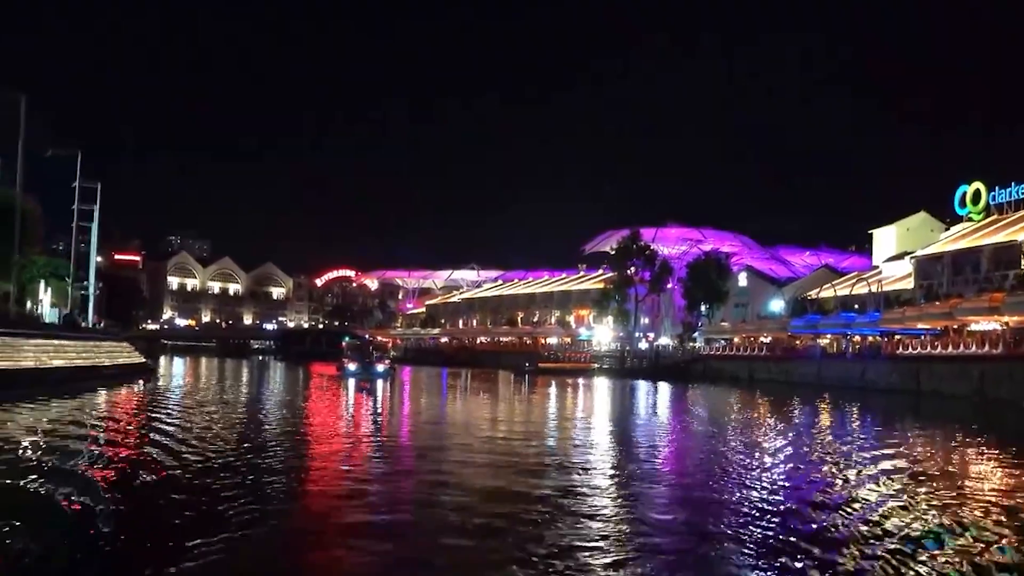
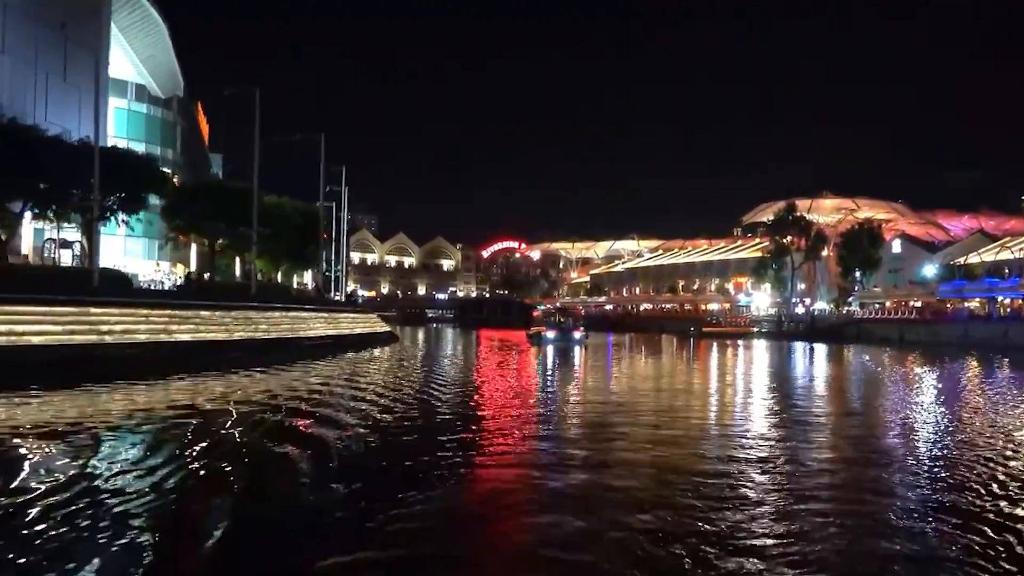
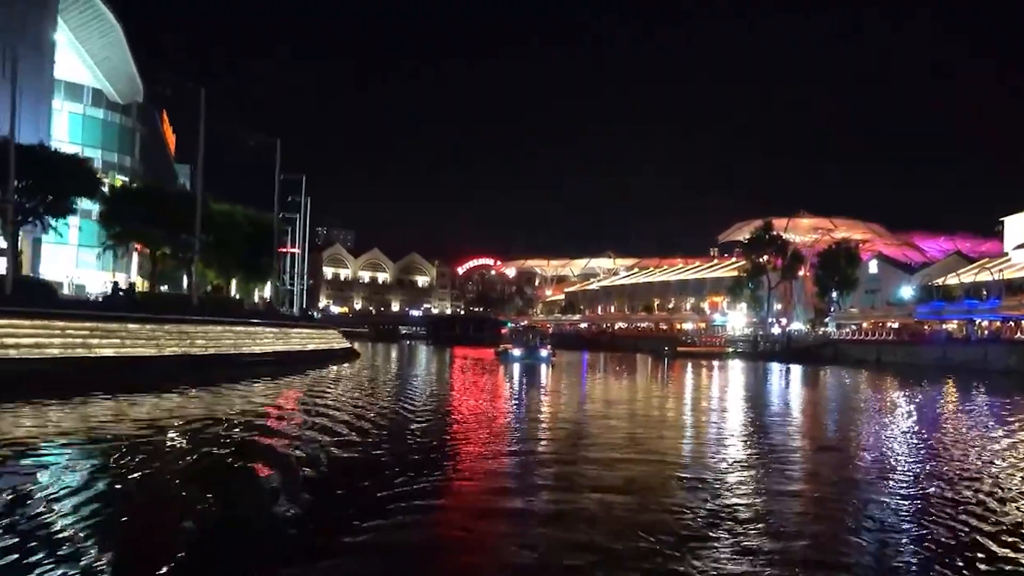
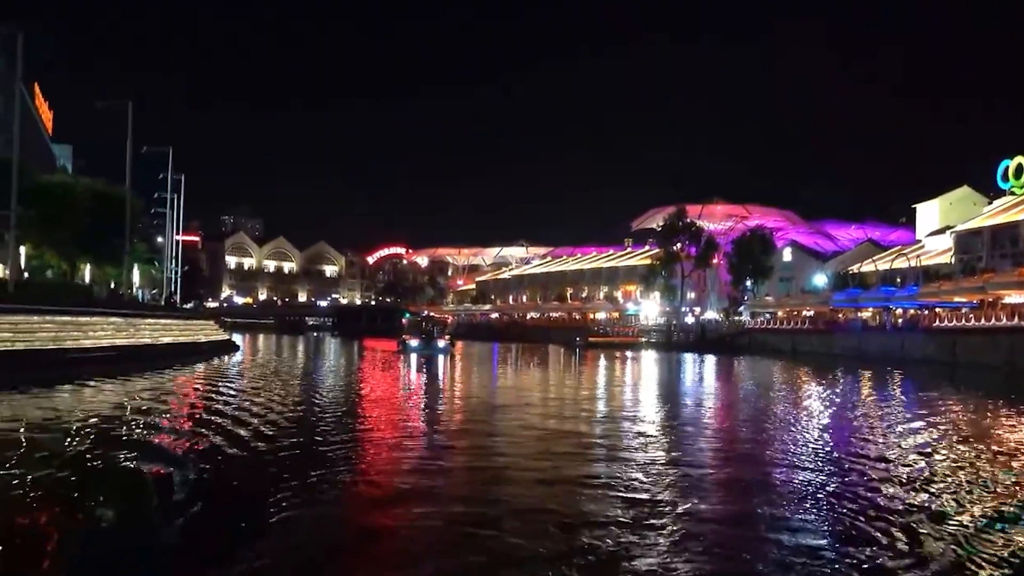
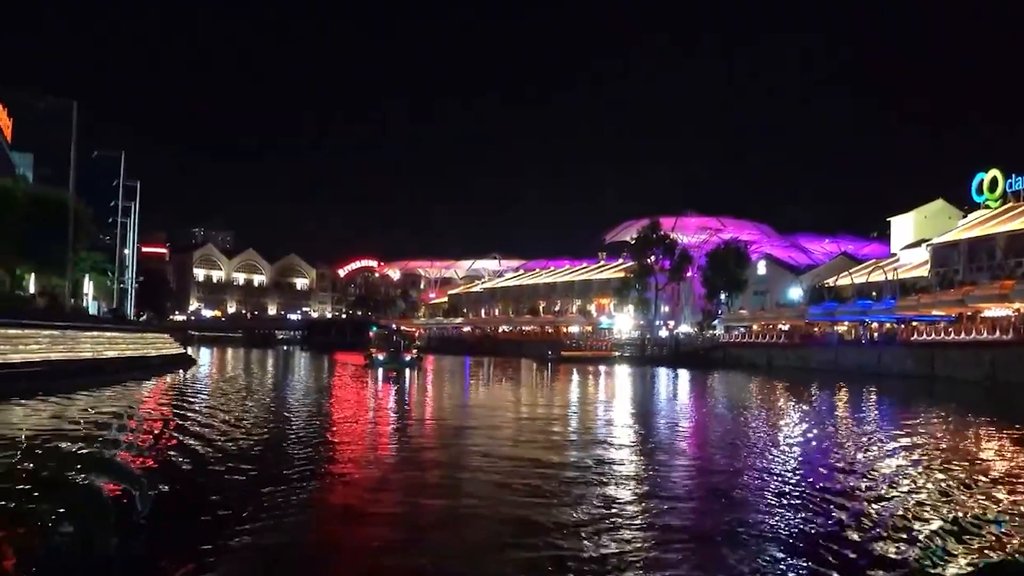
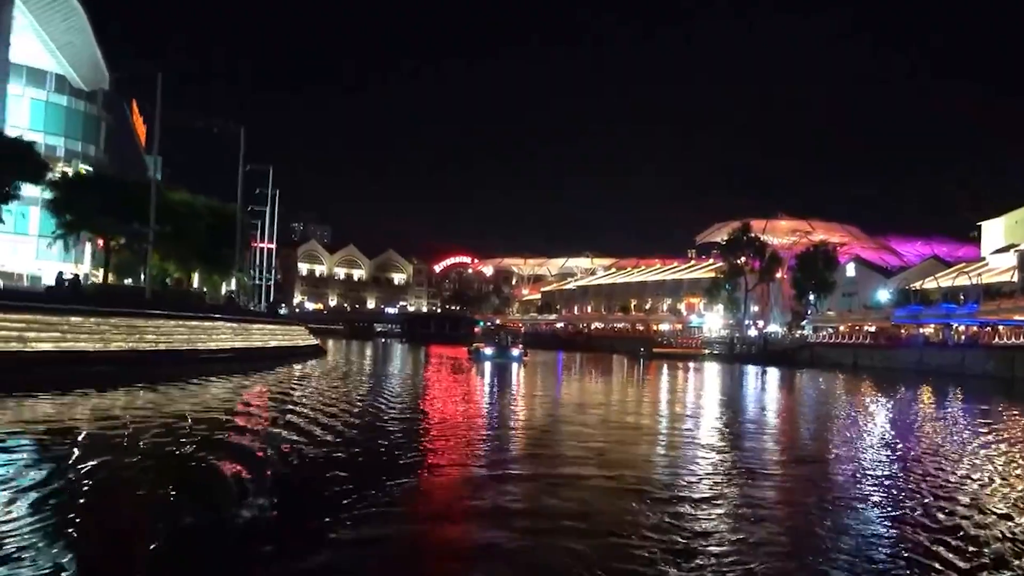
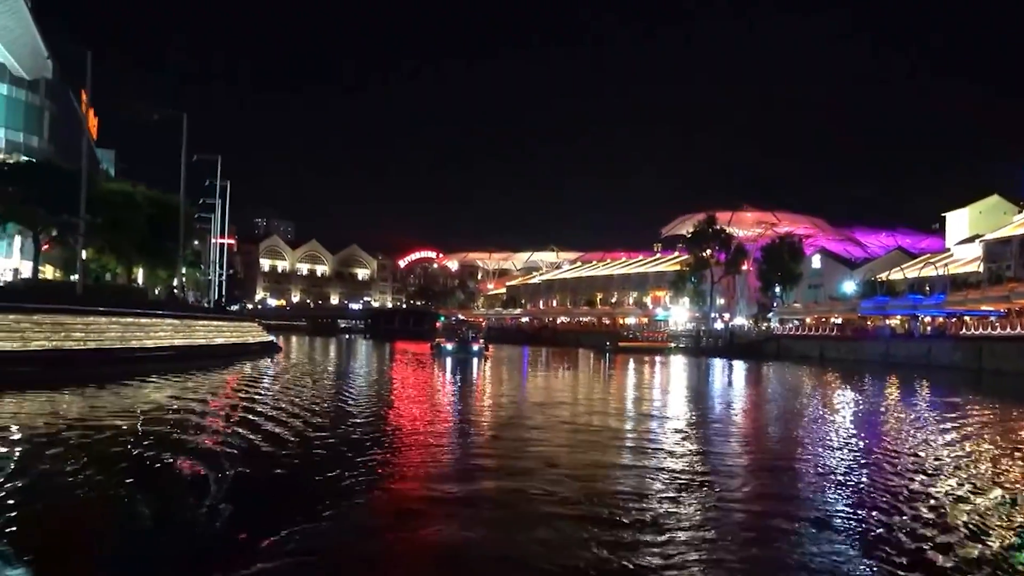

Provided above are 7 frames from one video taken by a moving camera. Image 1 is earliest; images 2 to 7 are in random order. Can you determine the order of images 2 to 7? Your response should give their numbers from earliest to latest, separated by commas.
5, 4, 7, 6, 3, 2
